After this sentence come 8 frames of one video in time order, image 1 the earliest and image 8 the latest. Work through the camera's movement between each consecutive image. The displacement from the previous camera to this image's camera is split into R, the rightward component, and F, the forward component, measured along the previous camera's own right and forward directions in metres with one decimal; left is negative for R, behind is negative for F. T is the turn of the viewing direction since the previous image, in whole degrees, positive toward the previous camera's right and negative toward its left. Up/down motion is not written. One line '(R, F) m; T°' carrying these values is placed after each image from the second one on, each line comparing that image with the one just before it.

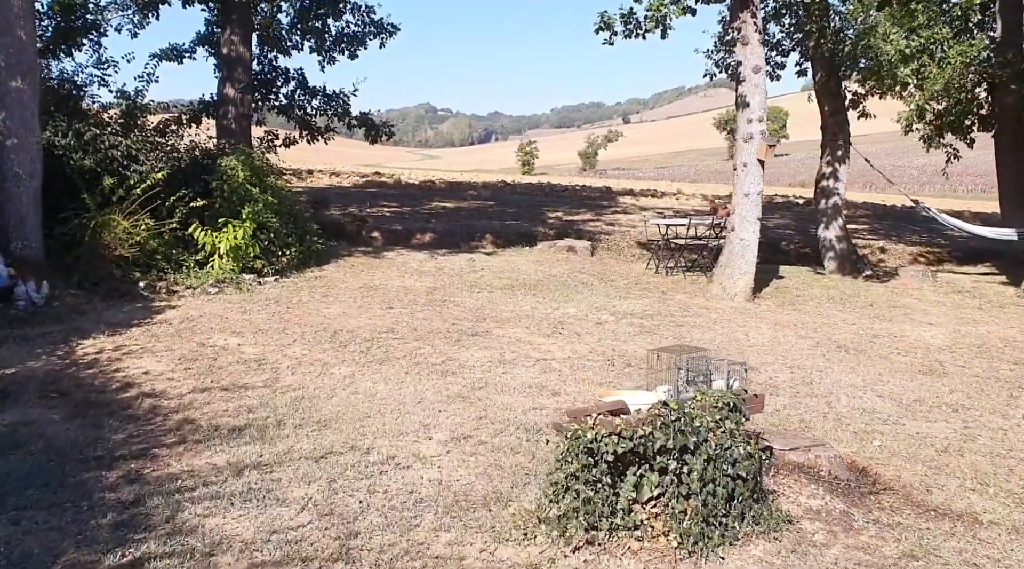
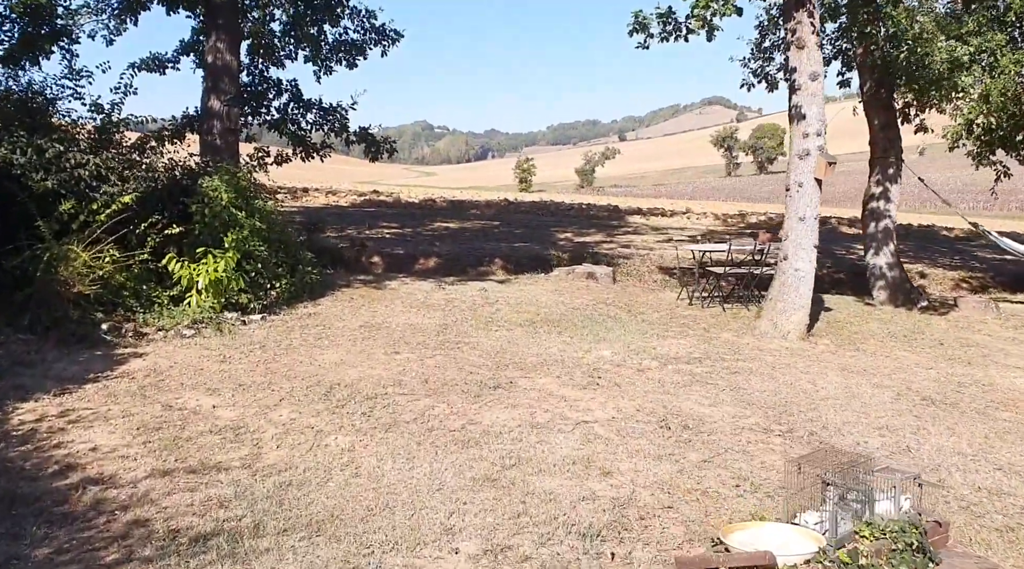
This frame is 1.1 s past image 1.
(-0.3, +1.2) m; 0°
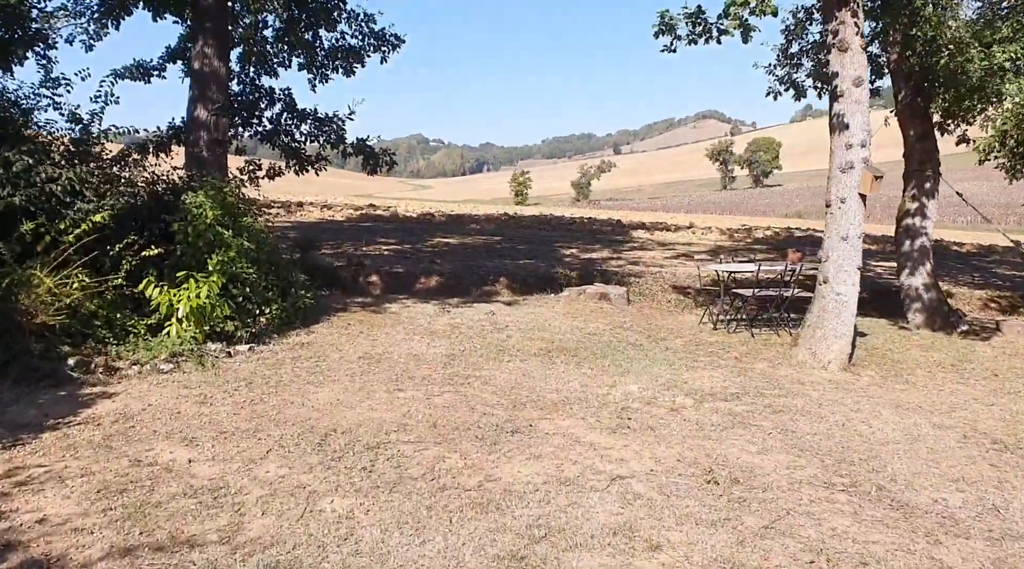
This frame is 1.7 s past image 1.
(-0.2, +0.8) m; 0°
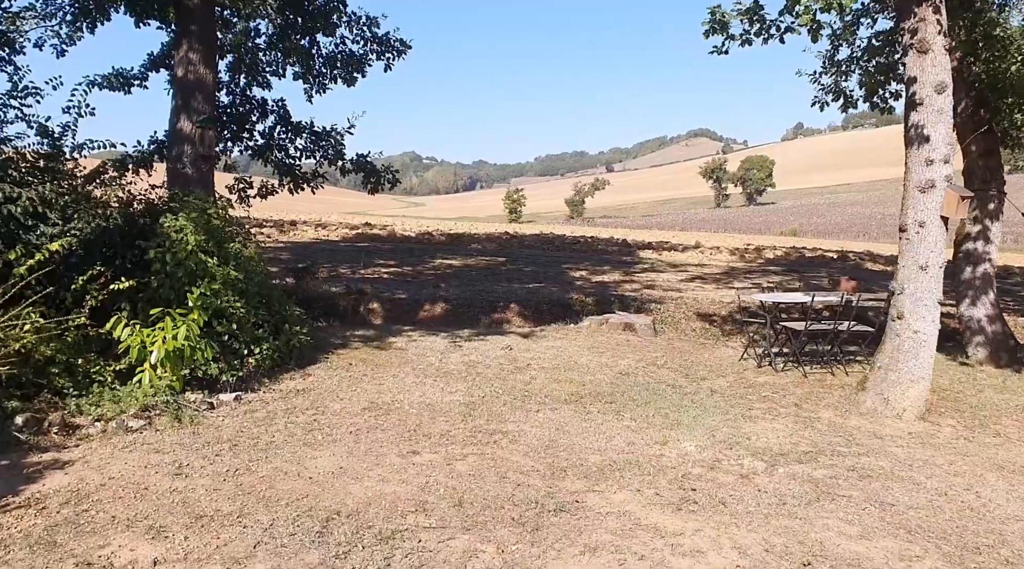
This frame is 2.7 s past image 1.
(-0.3, +1.0) m; +1°
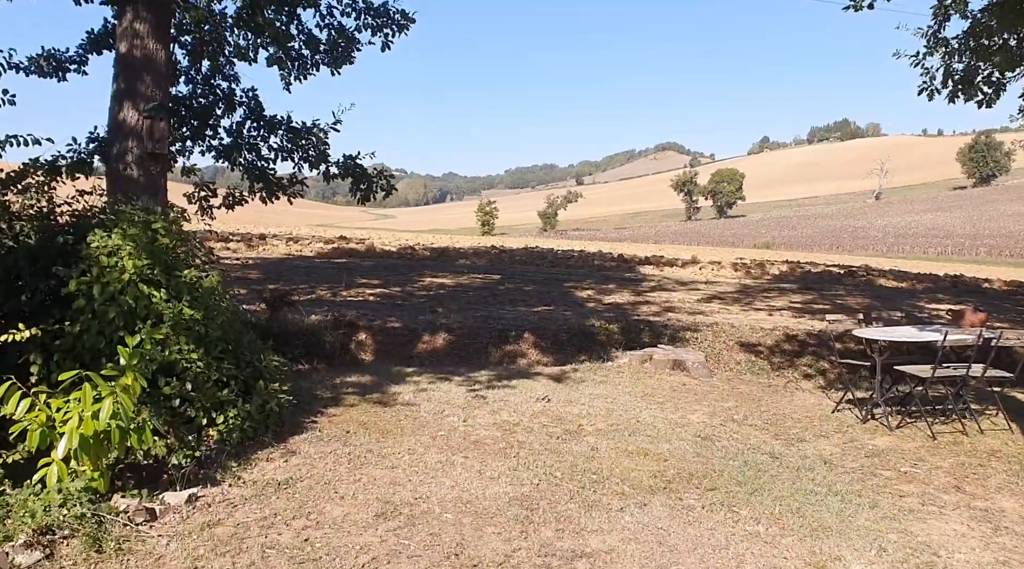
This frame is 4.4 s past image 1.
(-0.6, +1.9) m; +2°
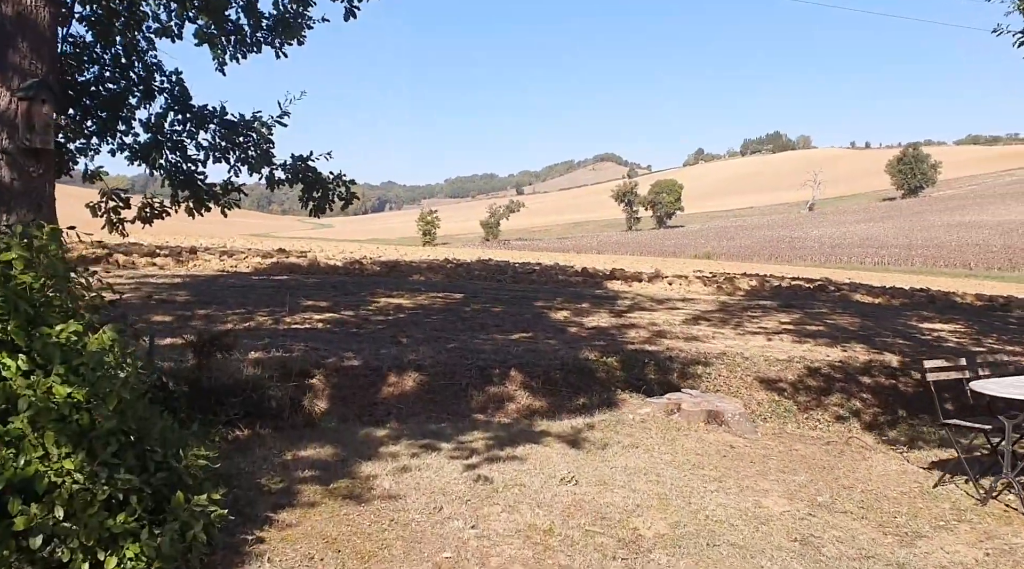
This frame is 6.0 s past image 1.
(-0.5, +1.8) m; +4°
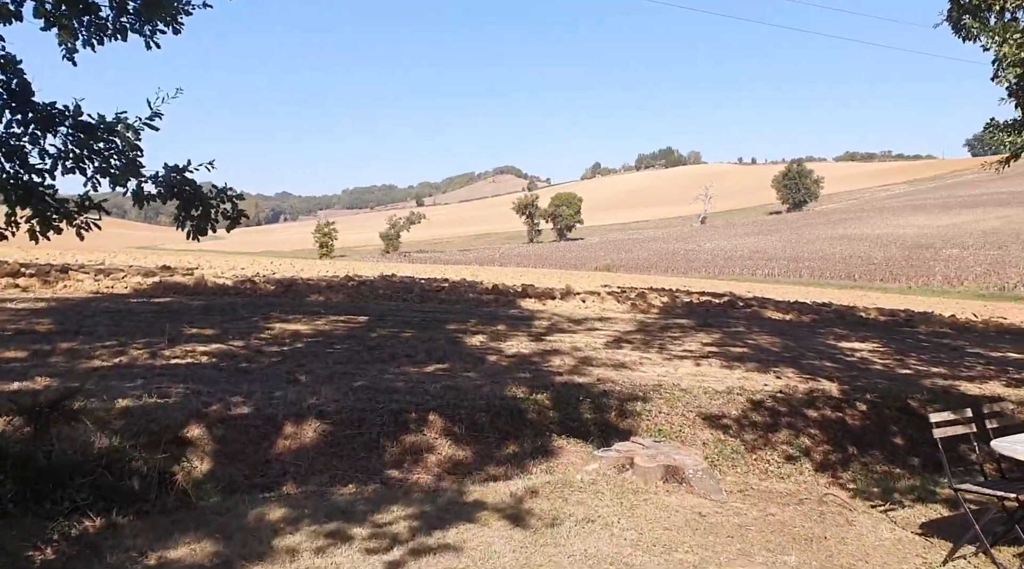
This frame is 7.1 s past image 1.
(-0.2, +1.1) m; +7°
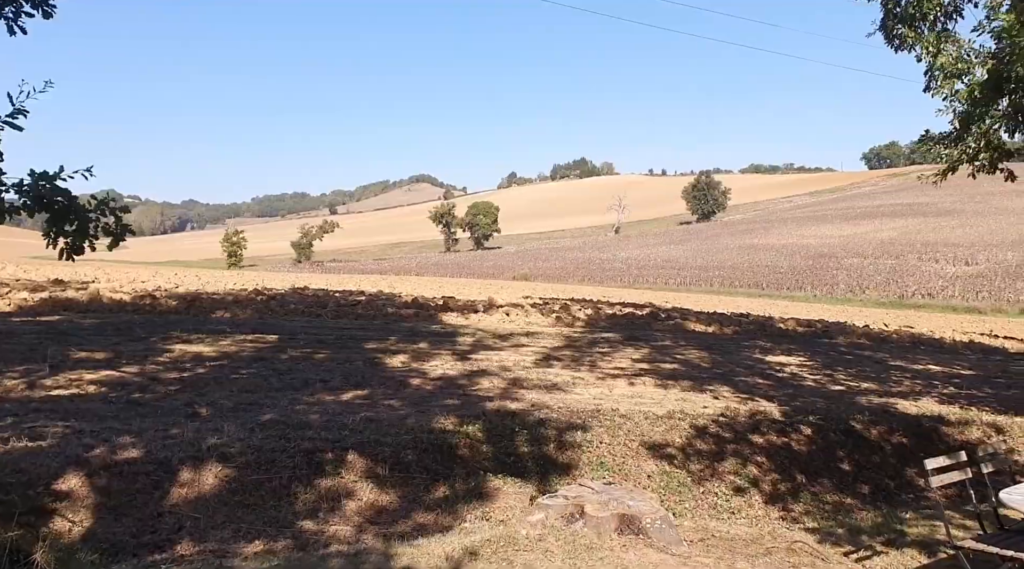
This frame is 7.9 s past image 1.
(-0.1, +0.8) m; +6°
